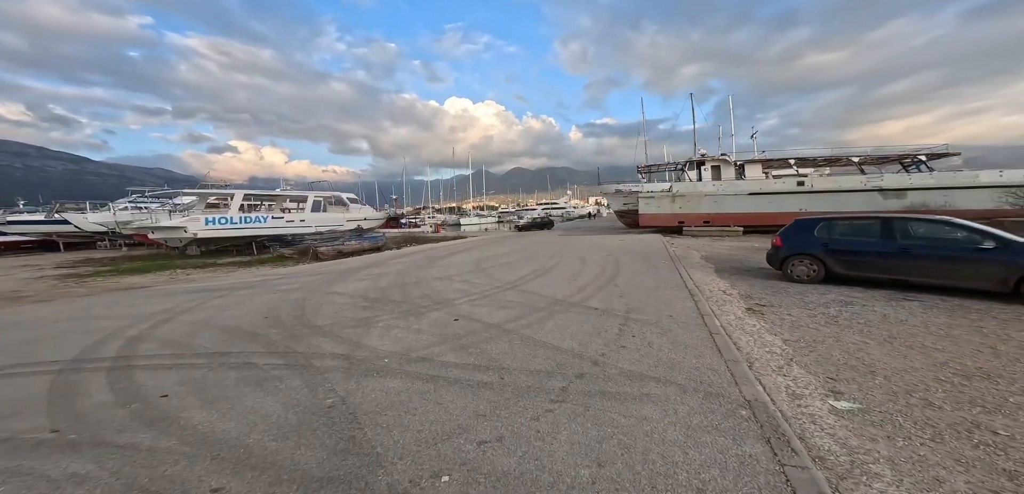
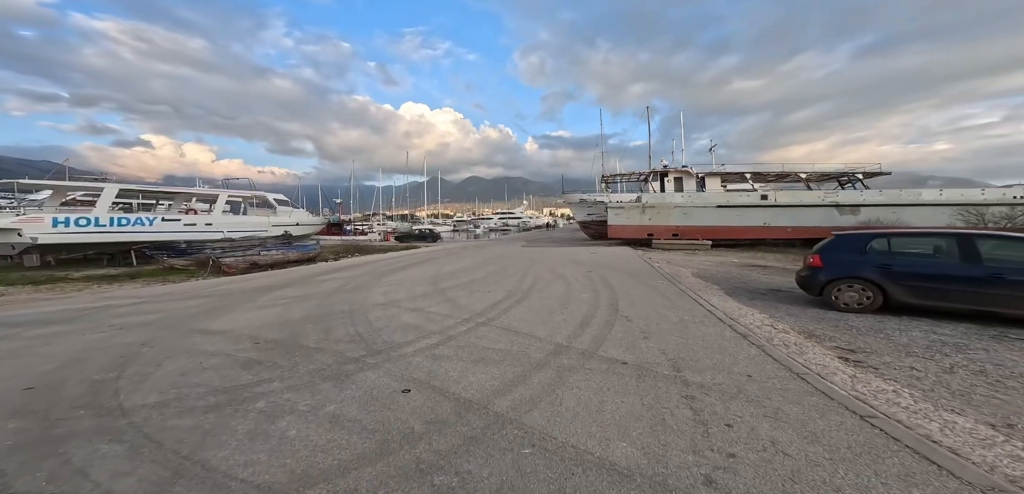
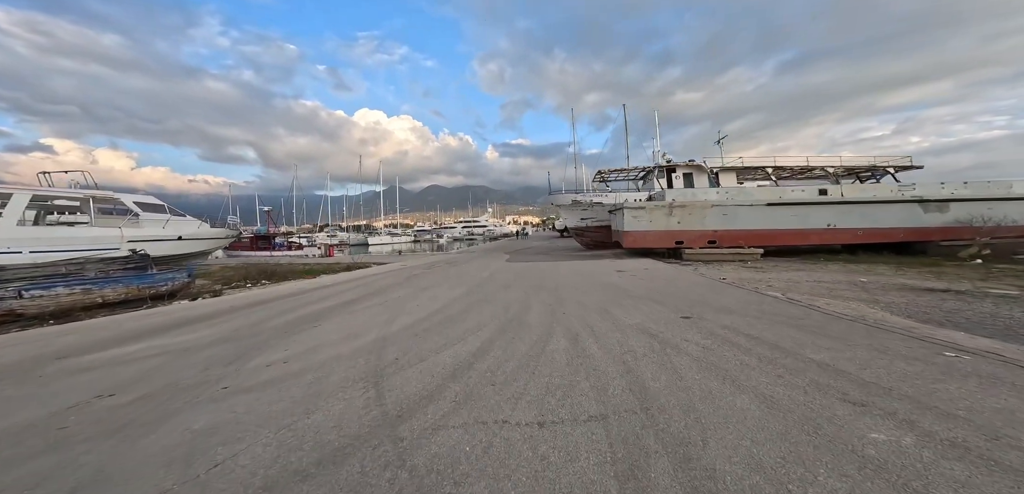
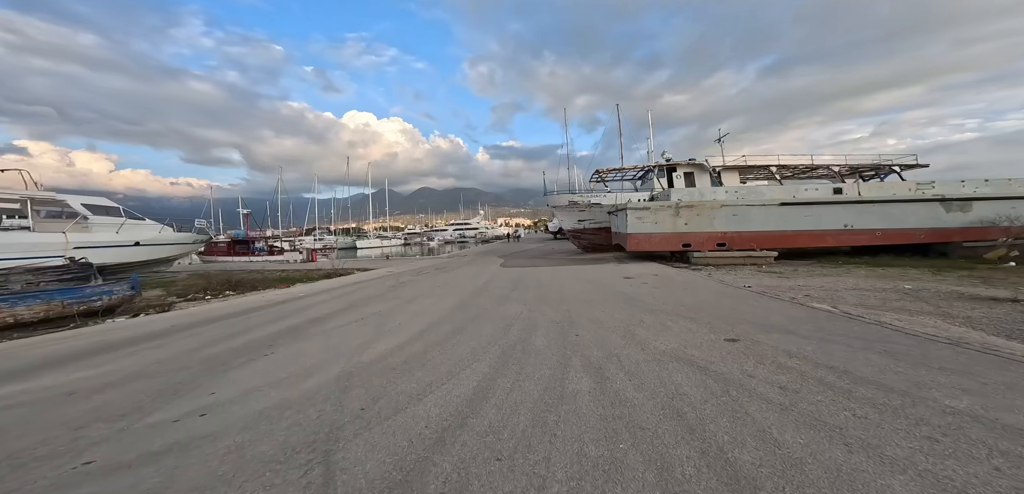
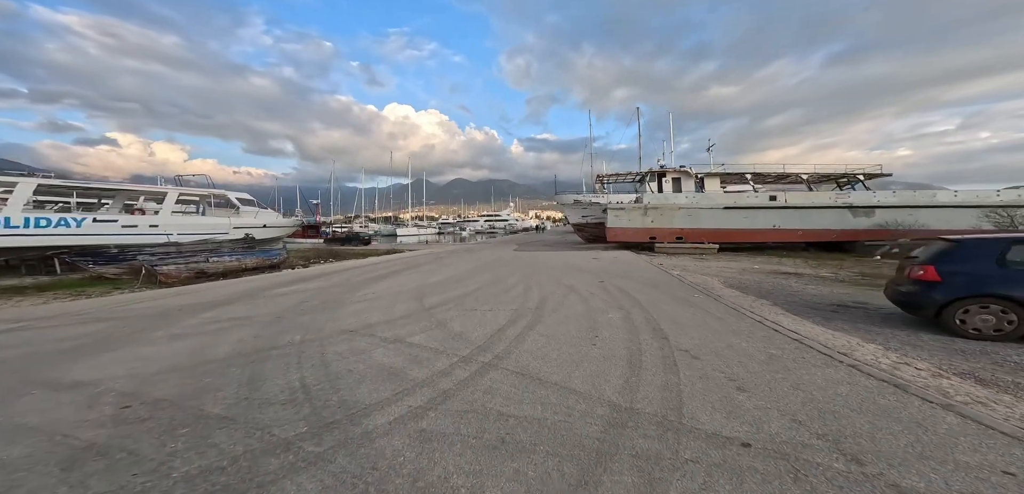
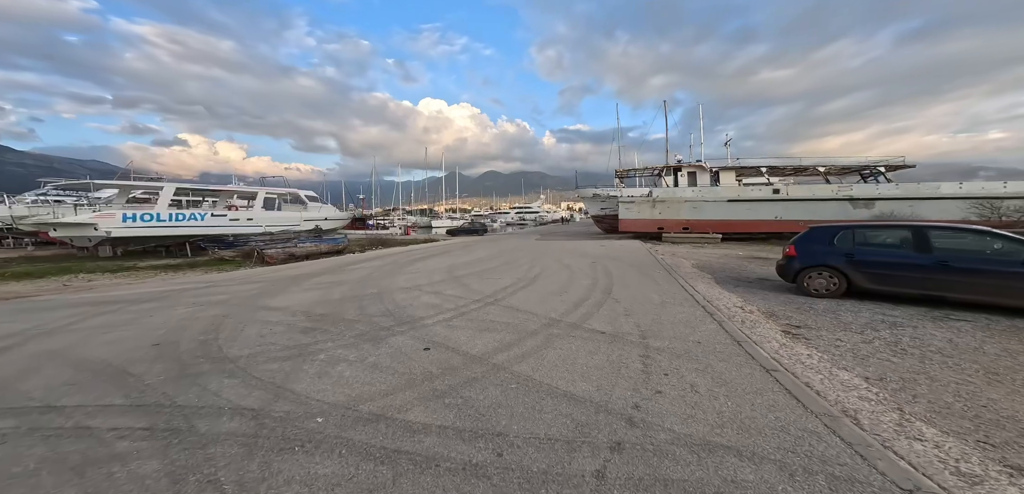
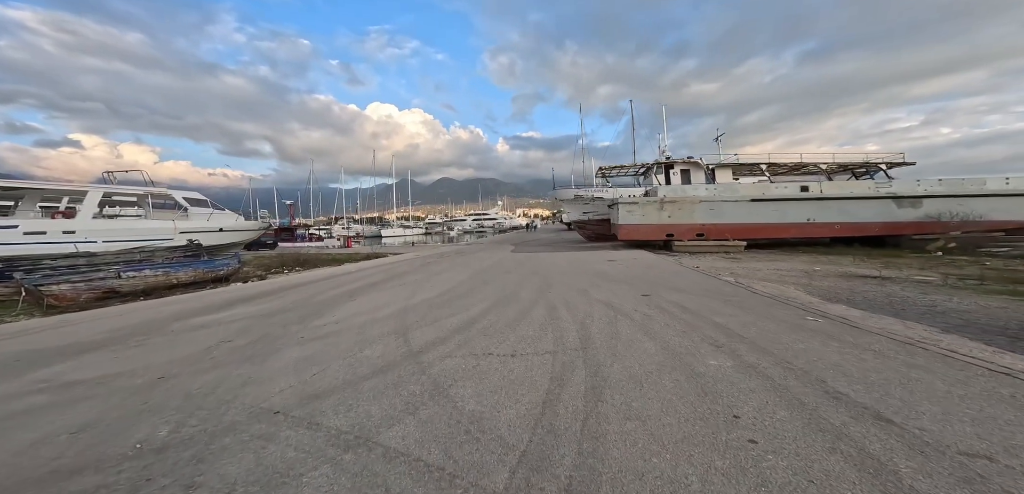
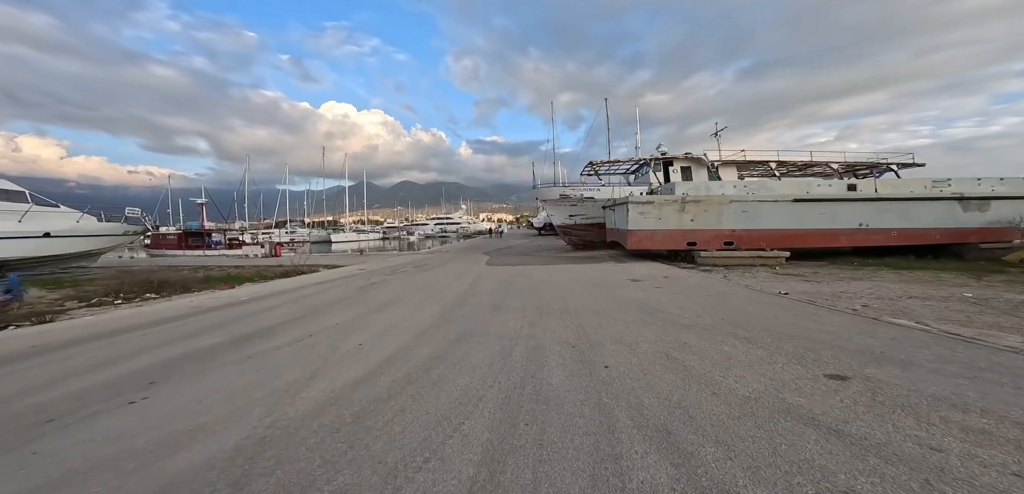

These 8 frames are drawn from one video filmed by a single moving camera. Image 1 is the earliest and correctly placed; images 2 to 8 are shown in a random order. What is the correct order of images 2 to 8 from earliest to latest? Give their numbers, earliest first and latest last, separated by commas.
6, 2, 5, 7, 3, 4, 8
